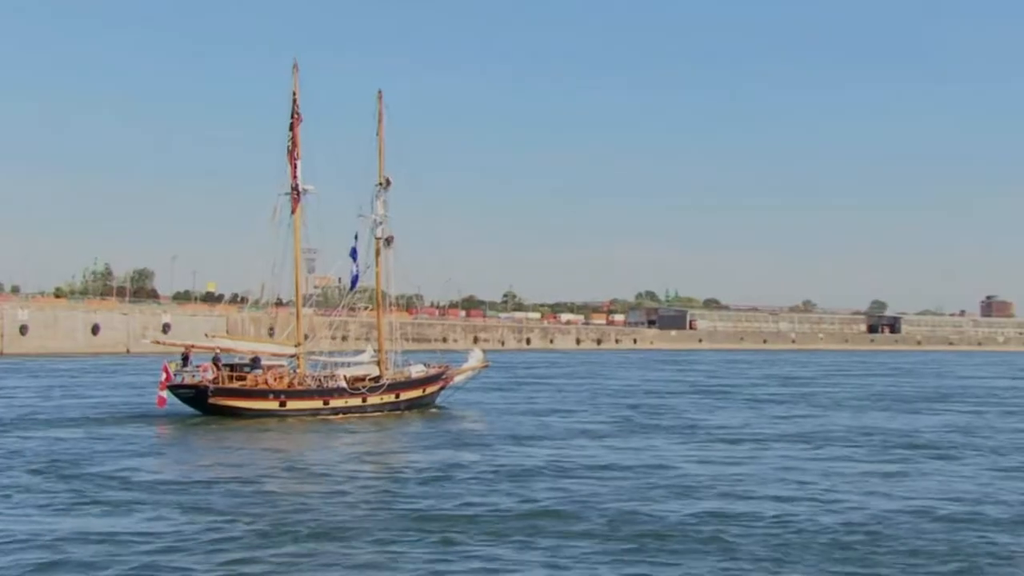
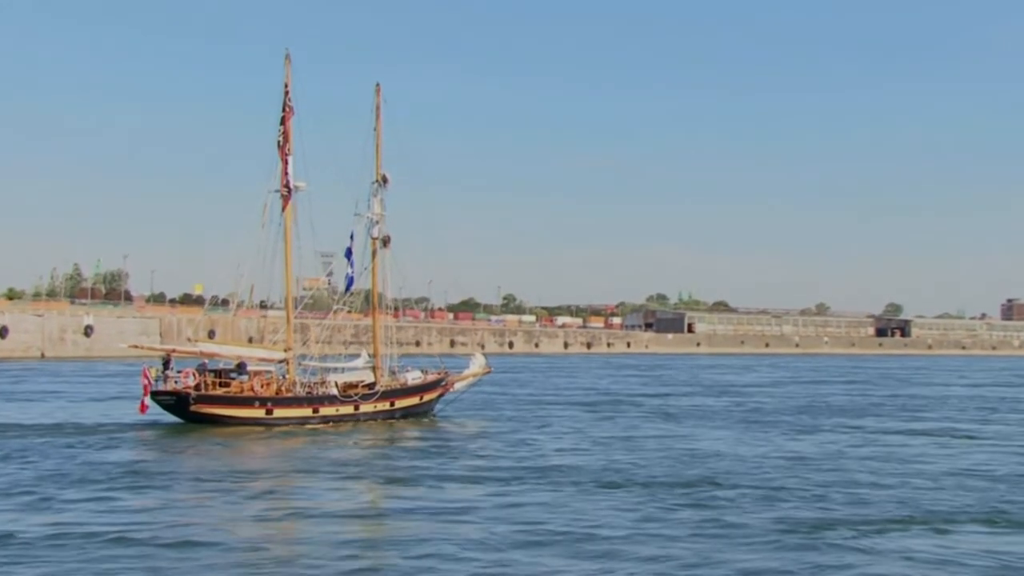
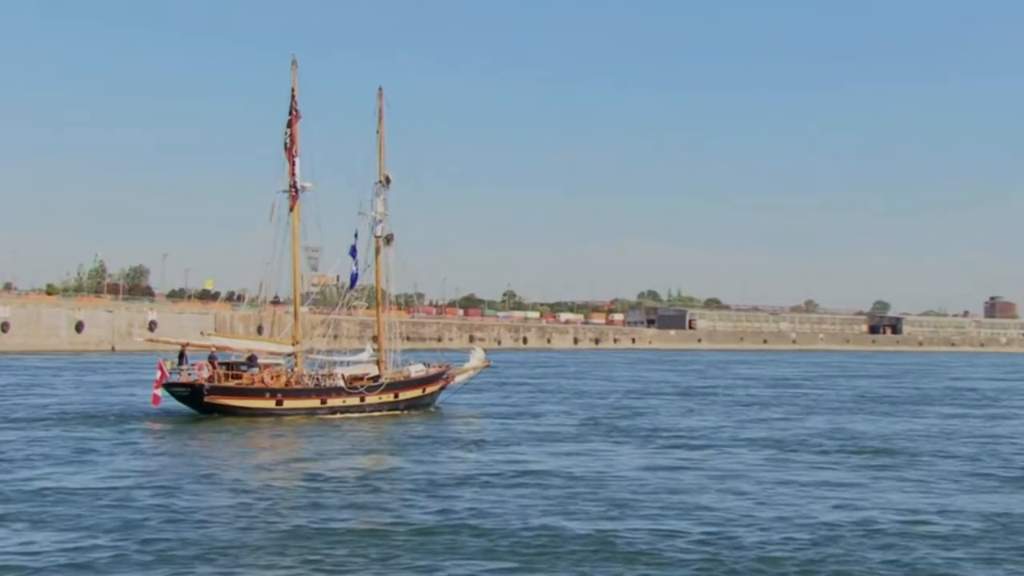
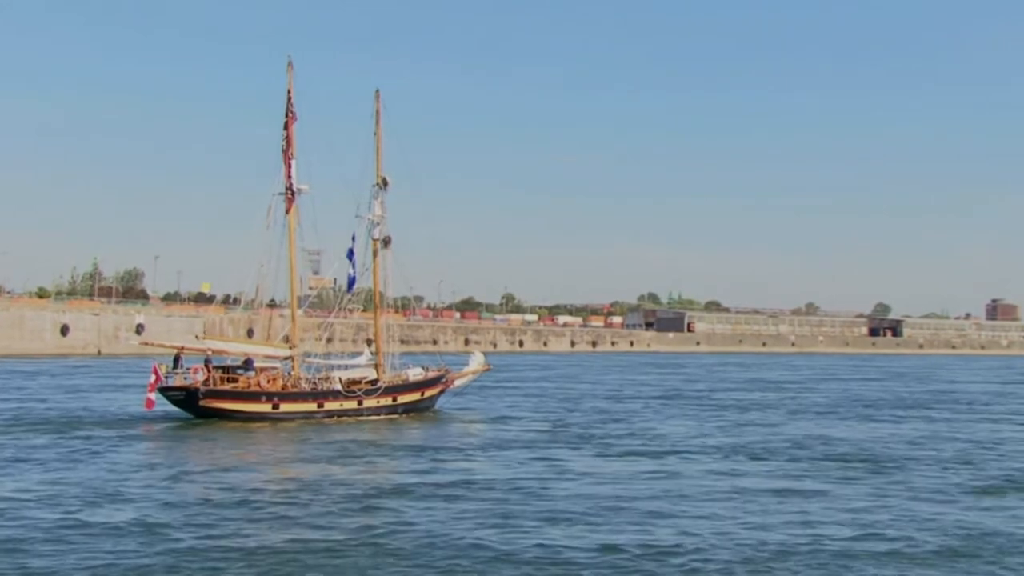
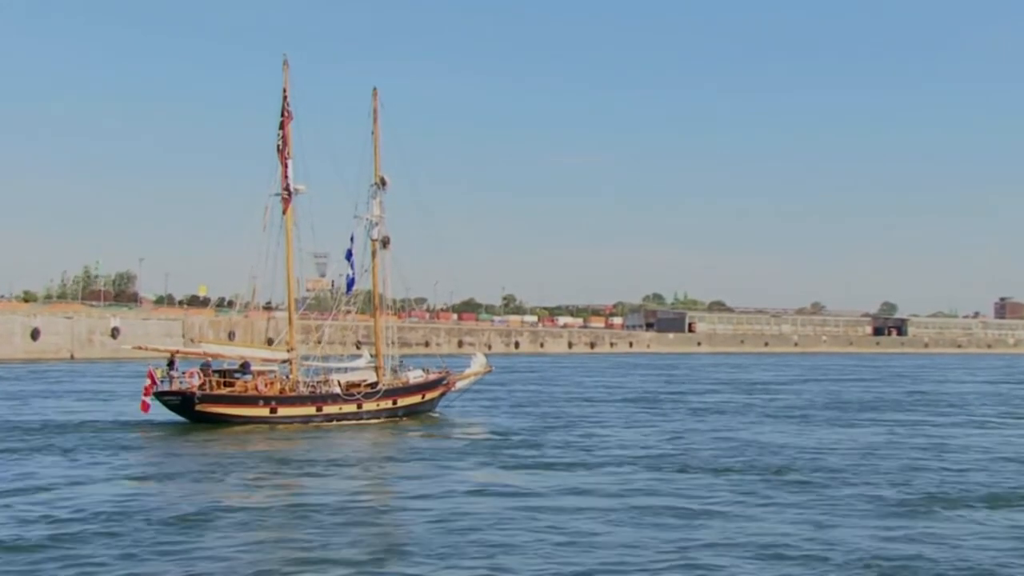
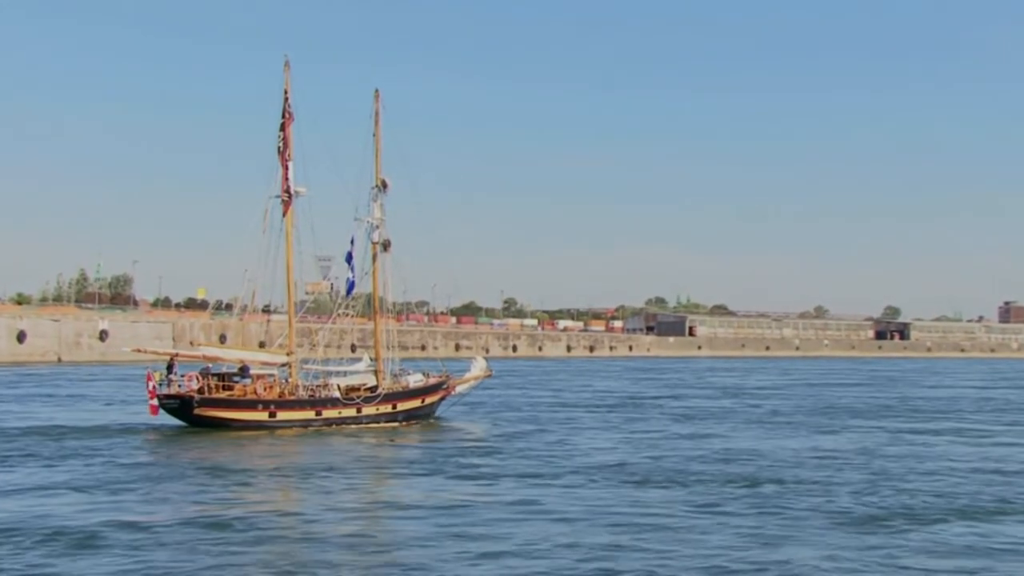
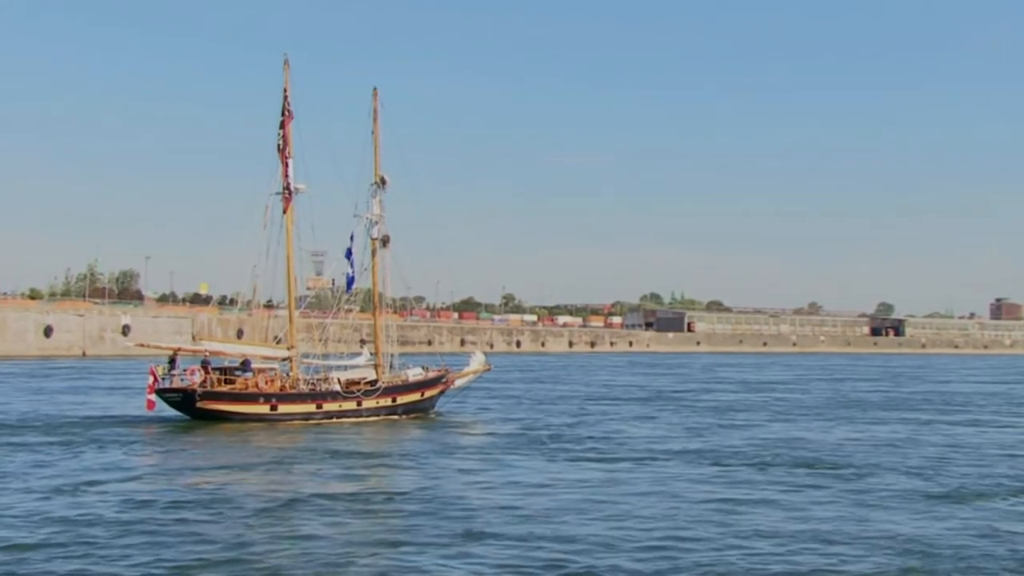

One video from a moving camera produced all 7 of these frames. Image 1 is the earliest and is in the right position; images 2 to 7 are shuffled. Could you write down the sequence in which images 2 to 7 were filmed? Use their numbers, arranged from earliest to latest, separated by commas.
3, 4, 7, 5, 6, 2
